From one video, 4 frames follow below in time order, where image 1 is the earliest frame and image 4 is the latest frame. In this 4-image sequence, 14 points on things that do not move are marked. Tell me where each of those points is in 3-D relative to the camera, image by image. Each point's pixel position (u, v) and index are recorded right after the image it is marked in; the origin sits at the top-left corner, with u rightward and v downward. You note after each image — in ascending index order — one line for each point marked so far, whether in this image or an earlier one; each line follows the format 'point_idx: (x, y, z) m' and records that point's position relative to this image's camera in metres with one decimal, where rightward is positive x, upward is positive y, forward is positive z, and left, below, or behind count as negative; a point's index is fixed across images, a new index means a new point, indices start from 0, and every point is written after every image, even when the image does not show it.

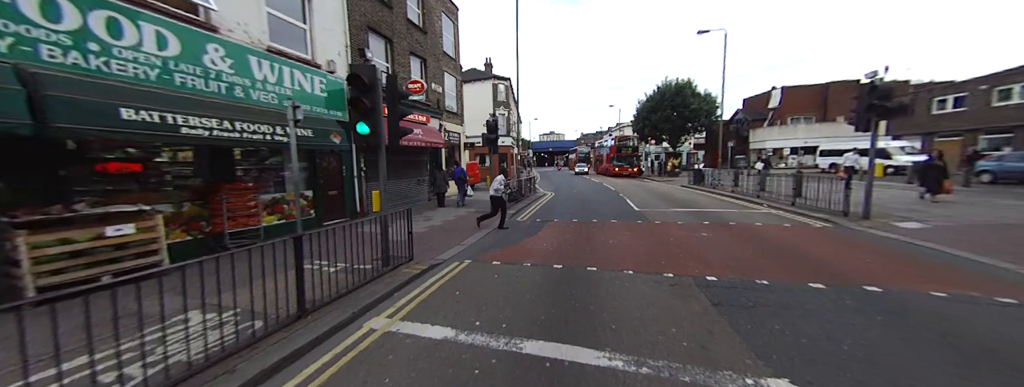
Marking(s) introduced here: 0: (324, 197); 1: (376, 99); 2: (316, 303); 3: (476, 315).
0: (-5.9, -0.1, +8.4) m
1: (-2.3, +1.6, +4.6) m
2: (-2.6, -1.4, +3.6) m
3: (-0.5, -1.5, +3.5) m
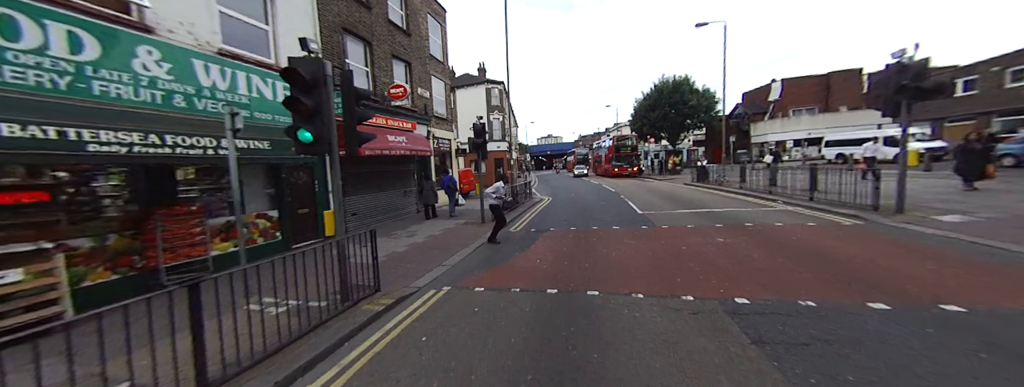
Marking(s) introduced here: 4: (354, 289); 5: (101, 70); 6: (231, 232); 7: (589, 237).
0: (-6.2, -0.6, +7.6) m
1: (-2.7, +1.3, +3.8) m
2: (-2.8, -1.7, +2.7) m
3: (-0.7, -1.7, +2.6) m
4: (-2.6, -1.5, +4.4) m
5: (-6.8, +2.0, +4.5) m
6: (-6.5, -0.9, +6.3) m
7: (+2.0, -1.2, +7.2) m
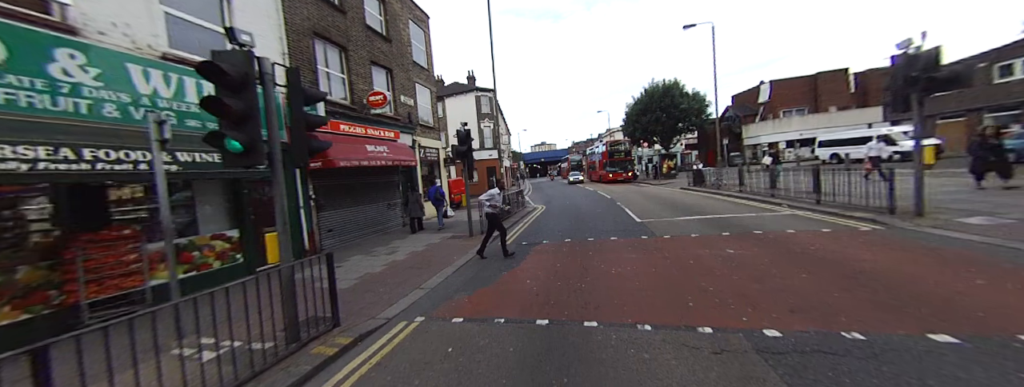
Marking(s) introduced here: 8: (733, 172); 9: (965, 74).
0: (-6.5, -1.0, +6.8) m
1: (-2.9, +1.1, +3.1) m
2: (-3.0, -1.9, +2.0) m
3: (-0.9, -1.9, +1.9) m
4: (-2.8, -1.8, +3.7) m
5: (-7.1, +1.7, +3.8) m
6: (-6.8, -1.3, +5.6) m
7: (+1.8, -1.4, +6.6) m
8: (+12.9, +1.2, +15.9) m
9: (+9.7, +2.5, +5.8) m
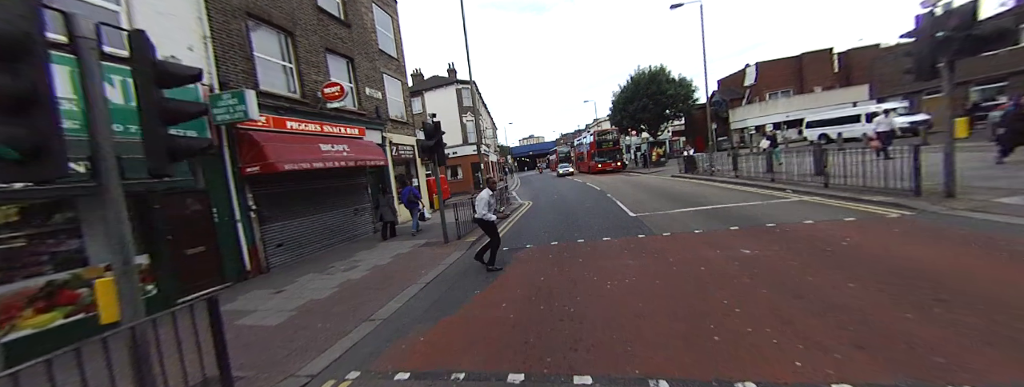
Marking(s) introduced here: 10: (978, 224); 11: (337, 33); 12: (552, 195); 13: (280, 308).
0: (-7.0, -1.3, +5.6) m
1: (-3.4, +0.9, +1.9) m
2: (-3.3, -2.2, +0.9) m
3: (-1.2, -2.0, +0.8) m
4: (-3.1, -2.0, +2.6) m
5: (-7.6, +1.3, +2.5) m
6: (-7.2, -1.6, +4.3) m
7: (+1.3, -1.3, +5.6) m
8: (+12.0, +2.0, +15.2) m
9: (+9.0, +3.0, +5.0) m
10: (+7.6, -0.5, +4.4) m
11: (-6.8, +6.3, +10.7) m
12: (+2.7, -0.1, +19.4) m
13: (-4.1, -2.0, +4.9) m
